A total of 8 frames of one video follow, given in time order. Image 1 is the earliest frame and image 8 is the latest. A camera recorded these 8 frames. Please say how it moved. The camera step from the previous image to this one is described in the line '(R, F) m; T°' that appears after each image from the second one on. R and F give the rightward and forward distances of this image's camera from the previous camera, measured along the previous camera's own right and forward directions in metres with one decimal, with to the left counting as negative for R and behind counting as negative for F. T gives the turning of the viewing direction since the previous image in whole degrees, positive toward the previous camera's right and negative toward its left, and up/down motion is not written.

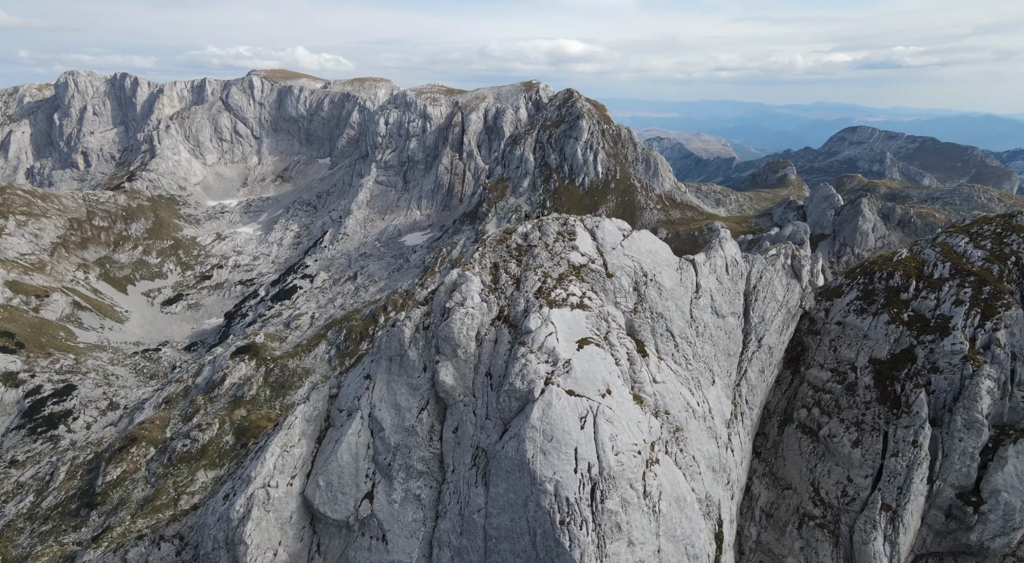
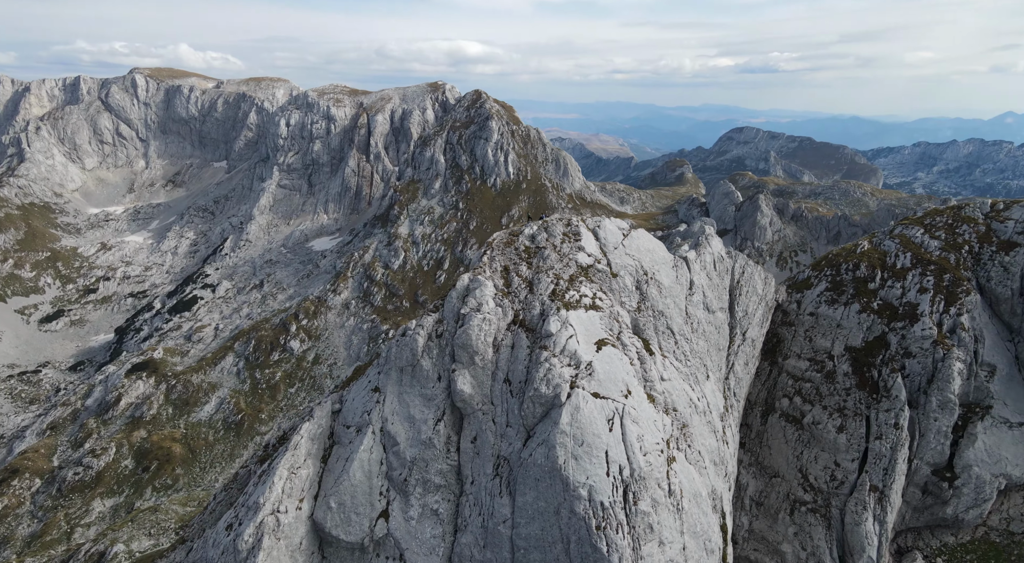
(-7.4, +1.6) m; +8°
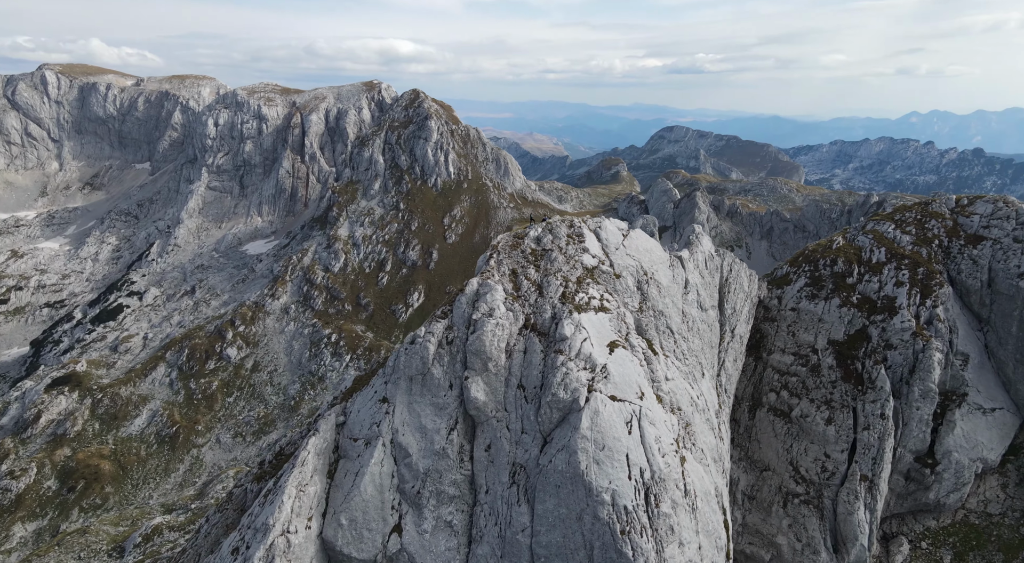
(-4.9, +1.2) m; +5°
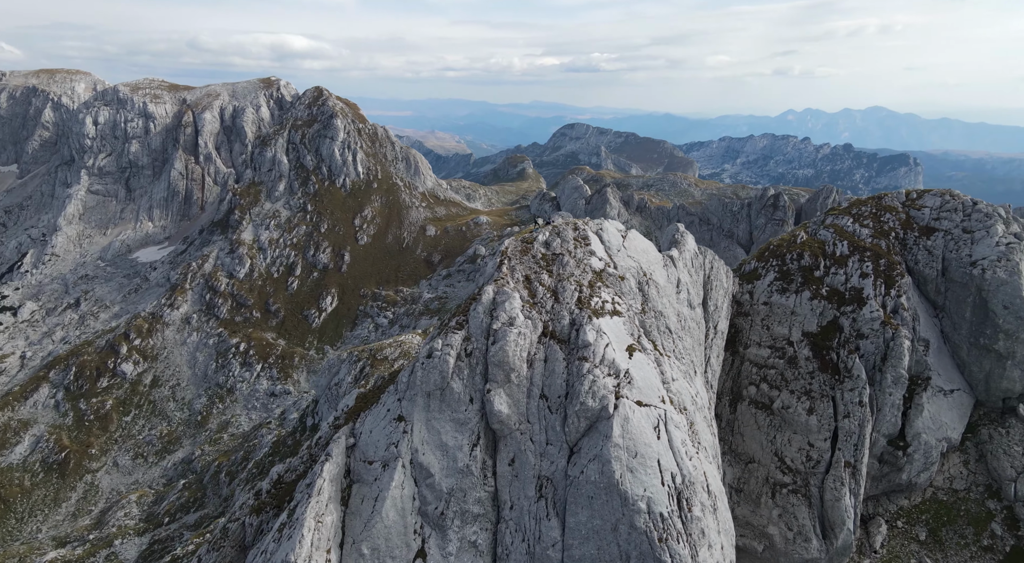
(-7.2, +2.2) m; +8°
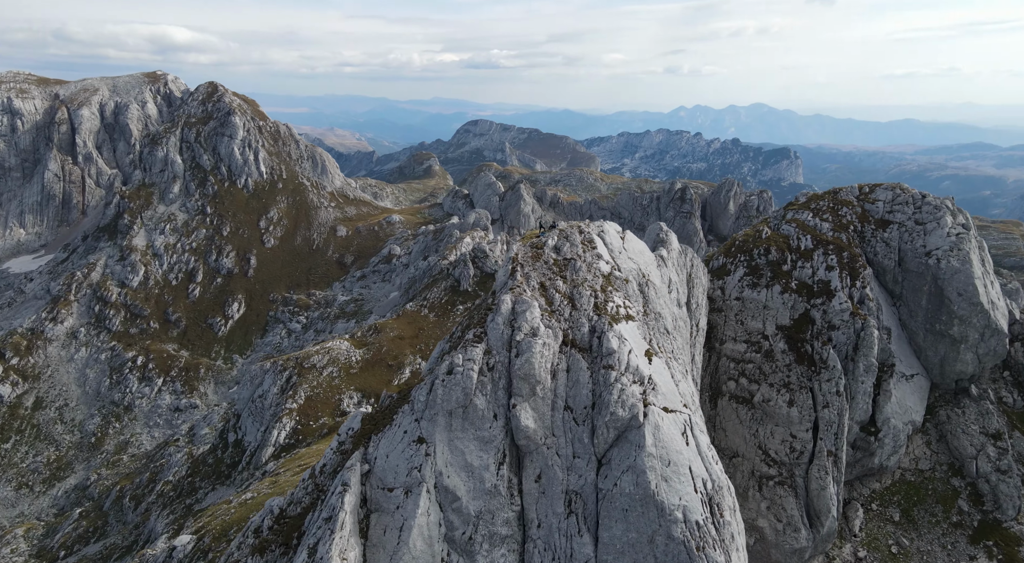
(-7.0, +2.7) m; +8°
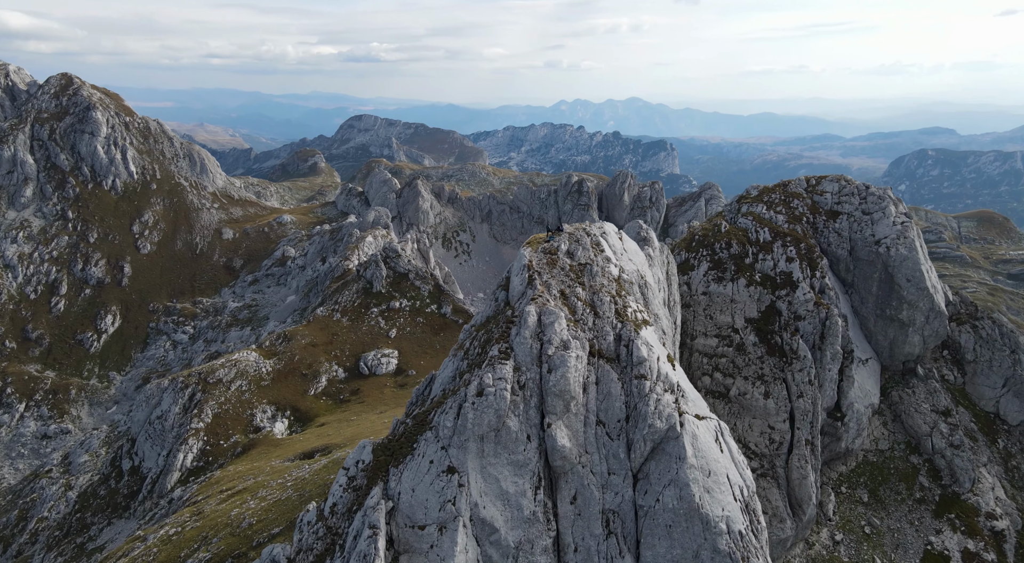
(-7.8, +3.7) m; +9°
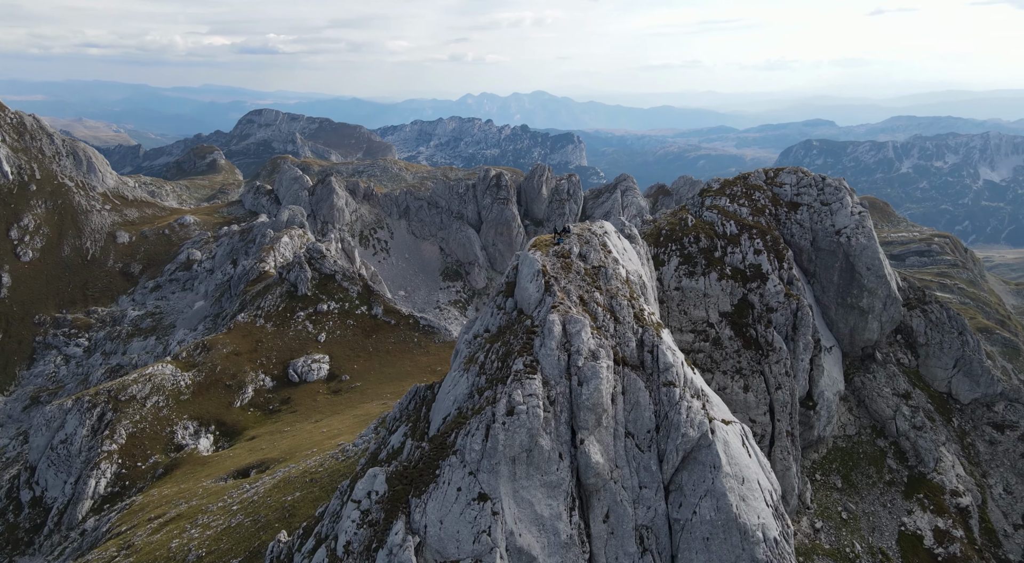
(-6.1, +3.3) m; +7°
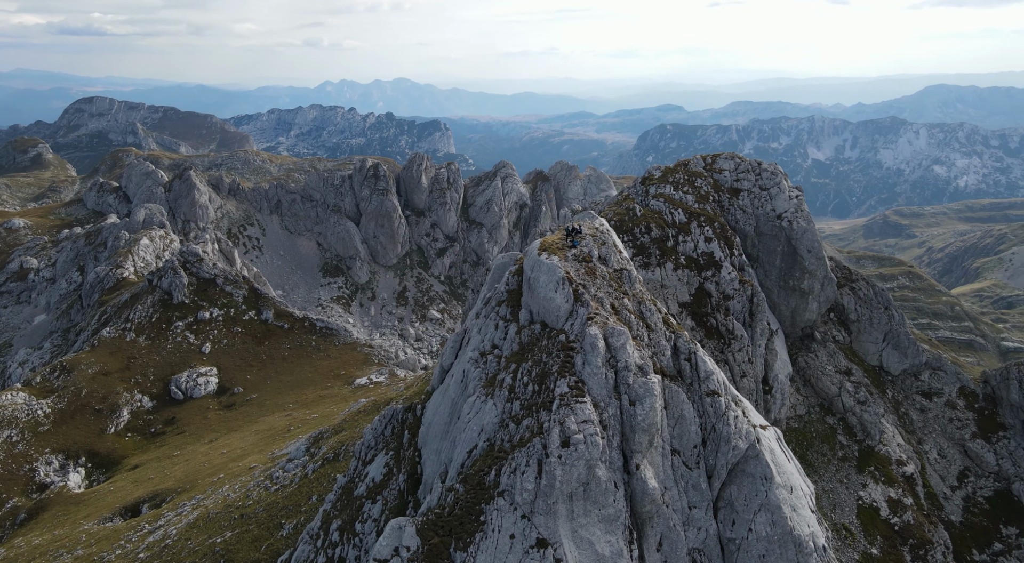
(-8.0, +5.4) m; +11°
